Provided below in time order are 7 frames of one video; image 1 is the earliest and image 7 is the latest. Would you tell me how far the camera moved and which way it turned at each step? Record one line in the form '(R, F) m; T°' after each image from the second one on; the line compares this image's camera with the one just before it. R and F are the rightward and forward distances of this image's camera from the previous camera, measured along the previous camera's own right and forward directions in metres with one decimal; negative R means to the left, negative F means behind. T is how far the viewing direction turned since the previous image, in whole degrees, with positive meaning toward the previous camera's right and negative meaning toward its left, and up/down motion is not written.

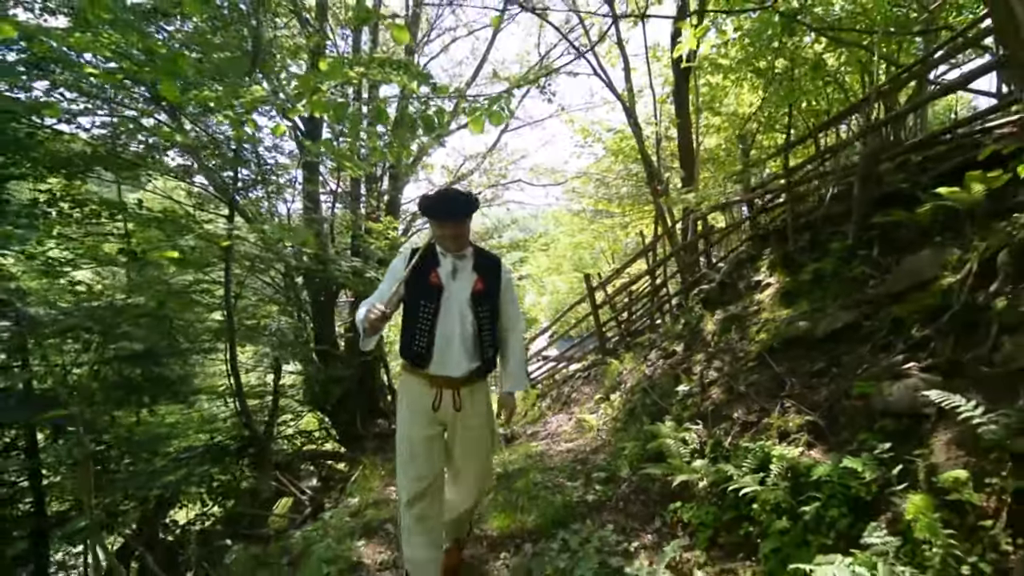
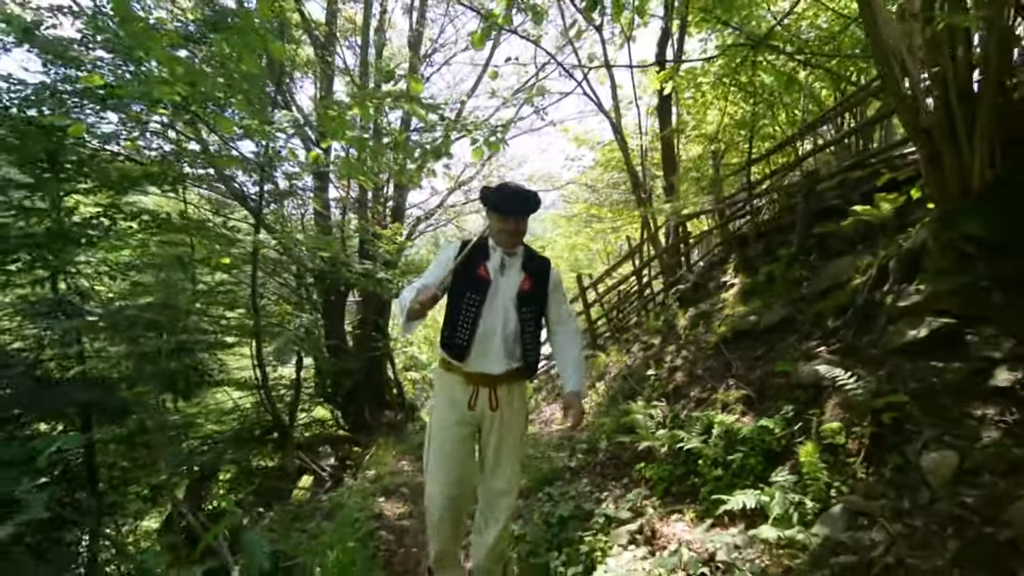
(0.0, -0.8) m; 0°
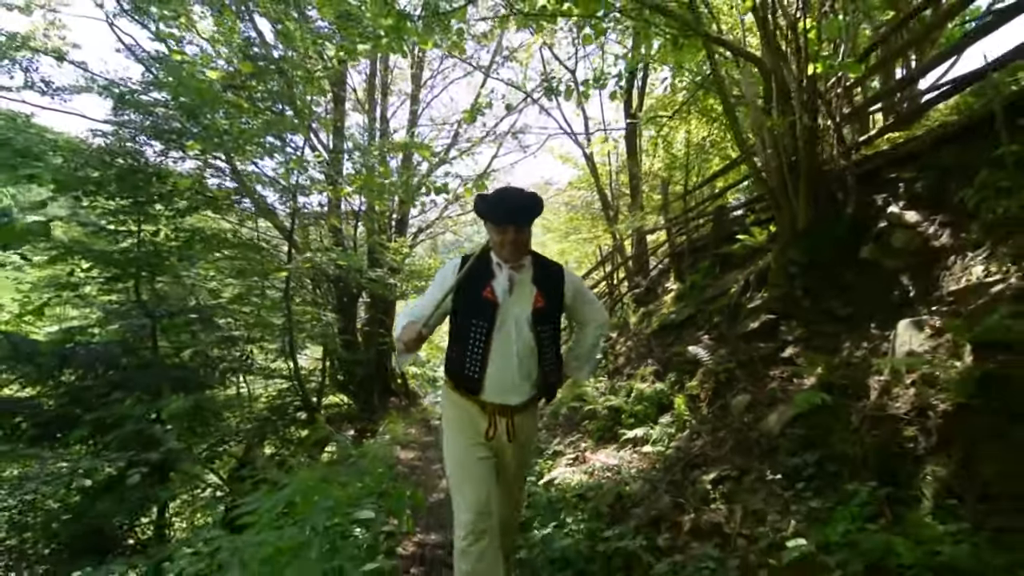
(+0.2, -1.6) m; 0°
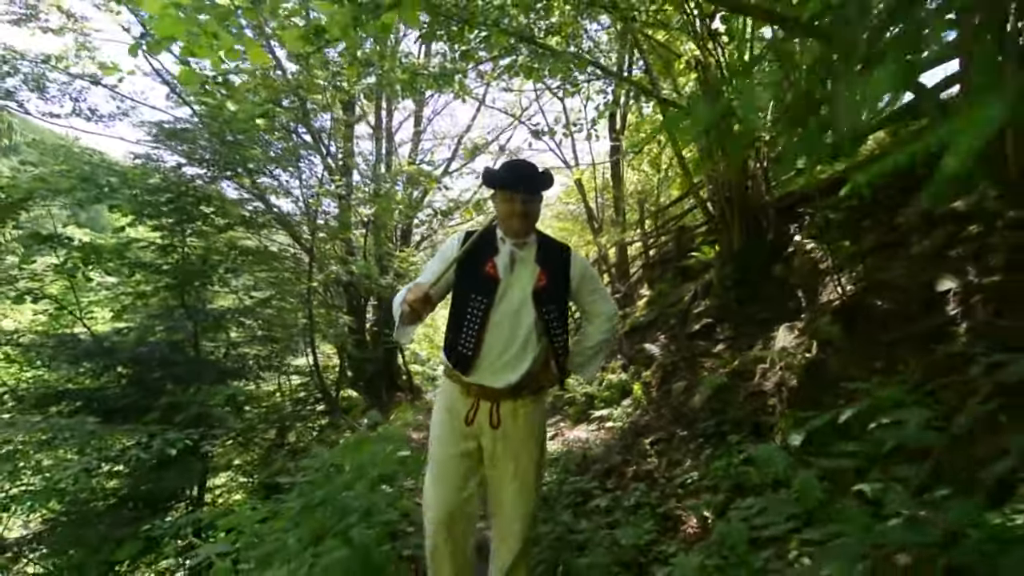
(+0.1, -1.2) m; 0°
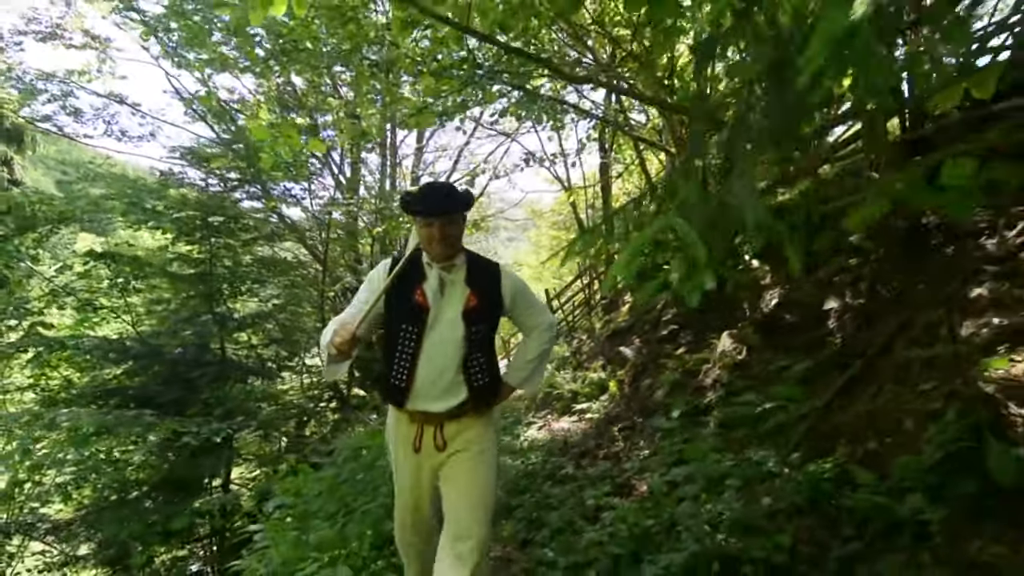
(+0.1, -1.0) m; 0°
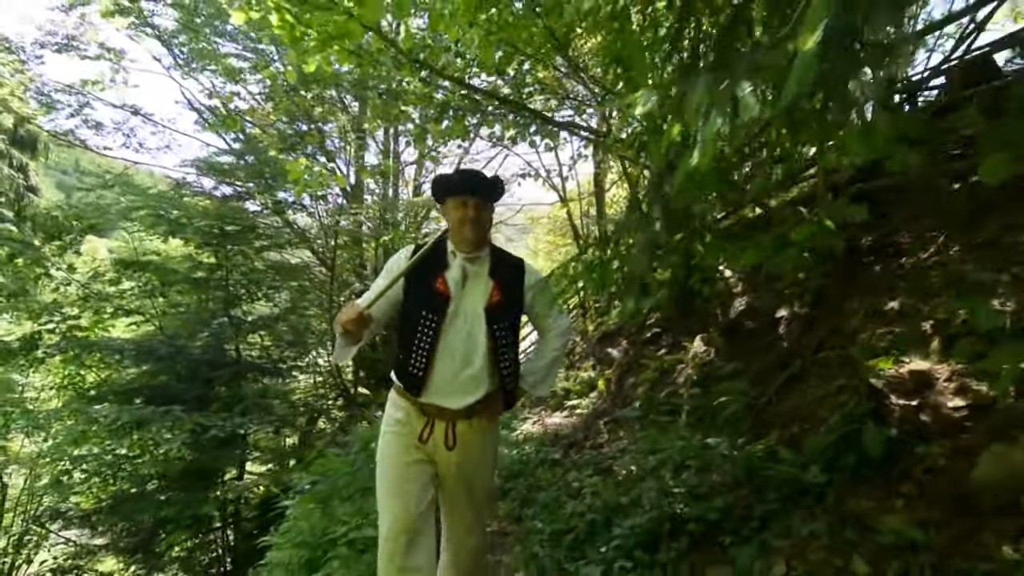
(0.0, -0.6) m; 0°
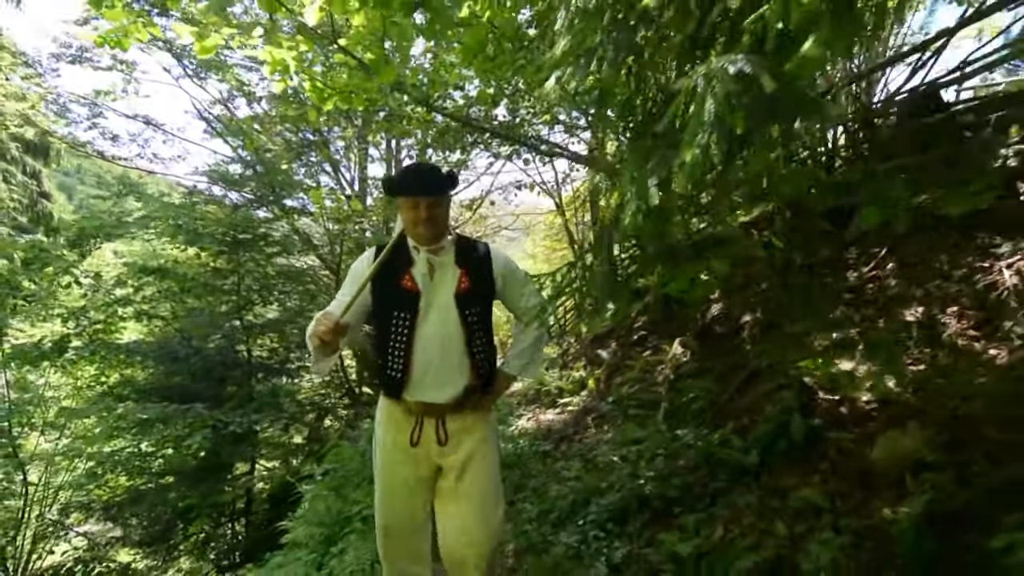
(+0.1, -0.6) m; 0°
